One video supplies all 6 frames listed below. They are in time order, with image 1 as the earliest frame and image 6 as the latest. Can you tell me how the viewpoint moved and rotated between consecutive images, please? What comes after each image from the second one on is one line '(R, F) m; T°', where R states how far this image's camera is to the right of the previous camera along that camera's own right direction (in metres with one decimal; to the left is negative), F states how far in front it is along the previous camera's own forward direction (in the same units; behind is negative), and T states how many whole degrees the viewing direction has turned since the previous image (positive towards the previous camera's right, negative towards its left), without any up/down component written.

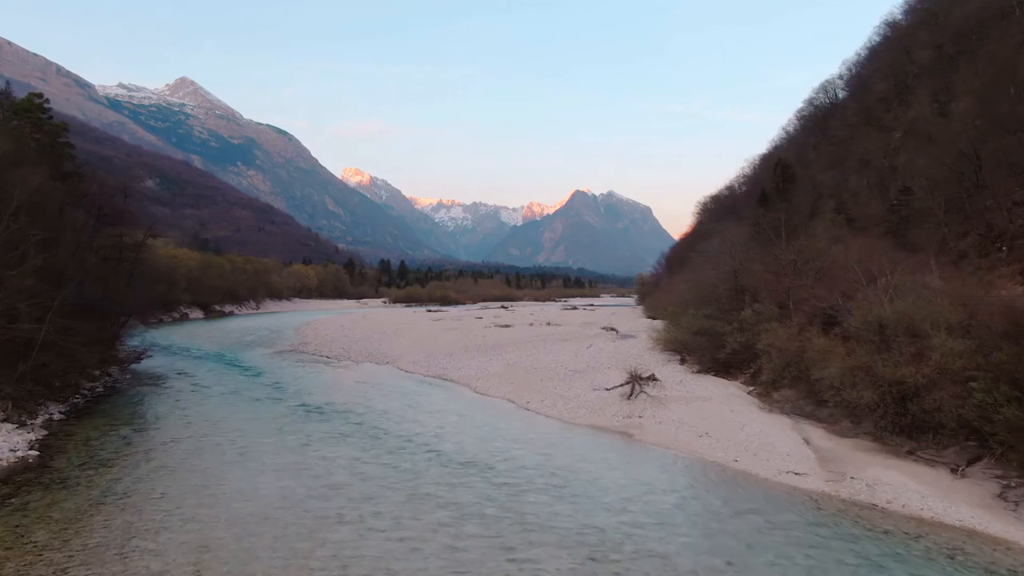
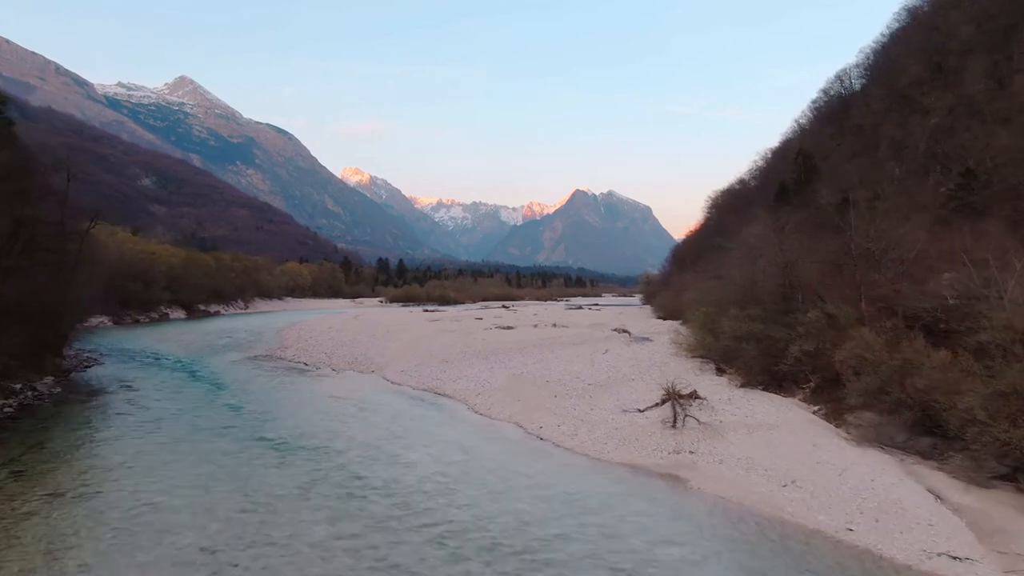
(-0.2, +4.2) m; 0°
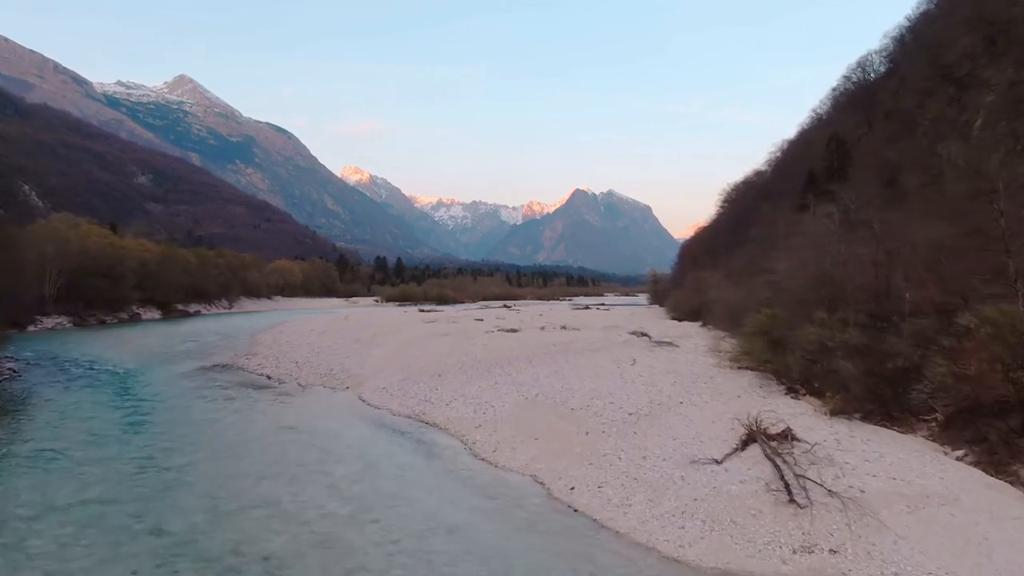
(-0.3, +5.2) m; 0°
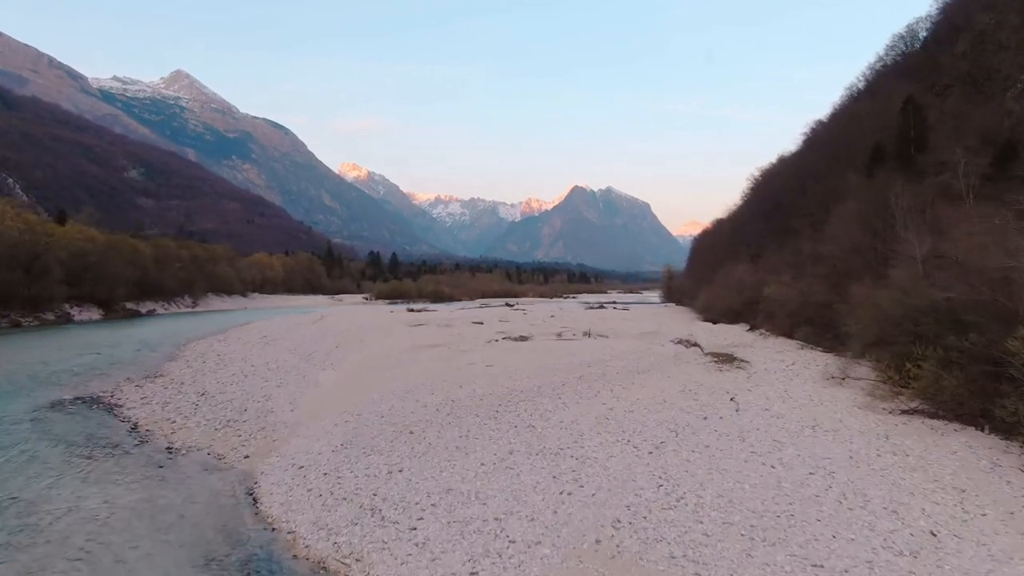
(-0.5, +9.4) m; 0°
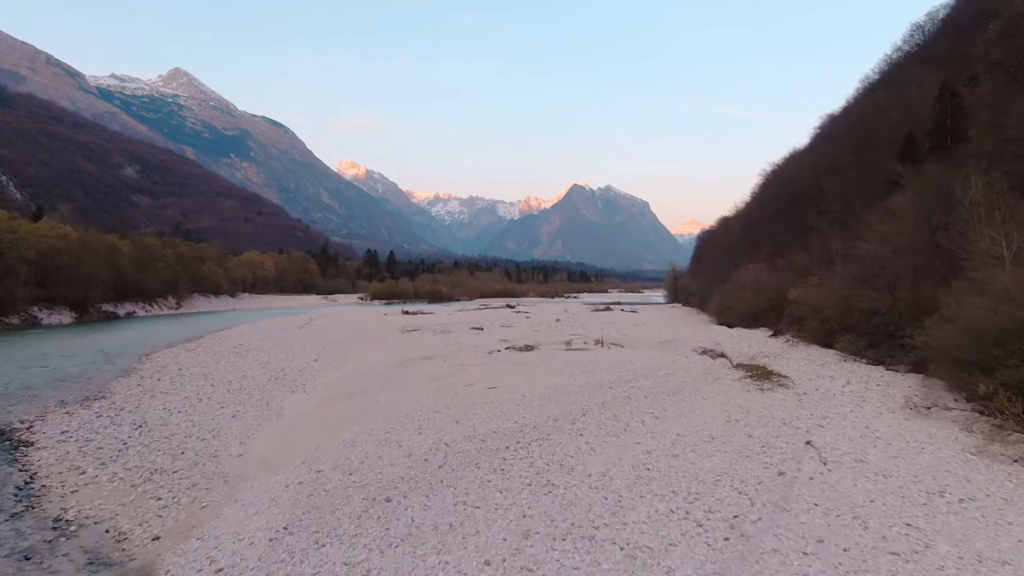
(-0.2, +3.5) m; 0°
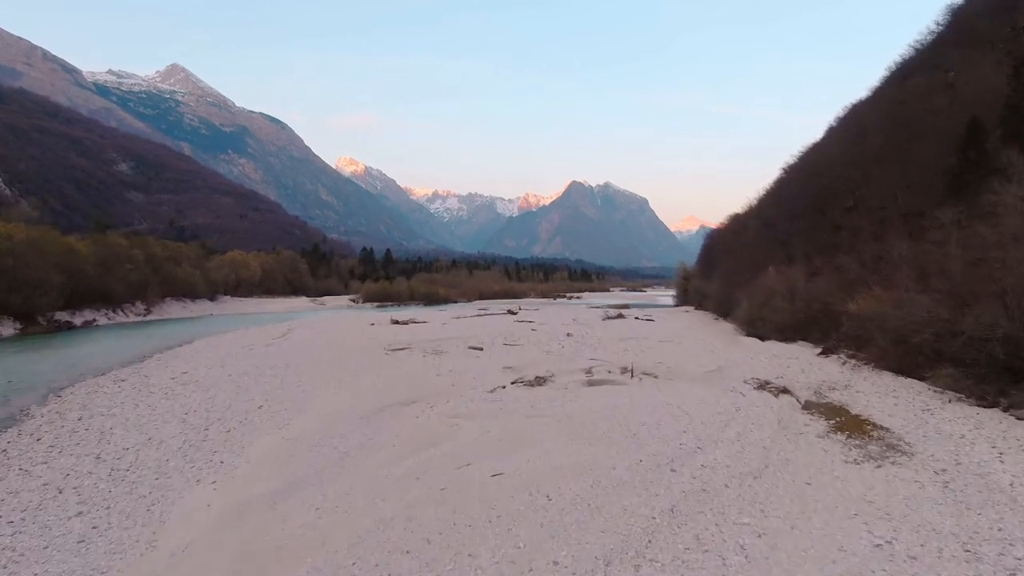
(-0.3, +5.9) m; 0°
